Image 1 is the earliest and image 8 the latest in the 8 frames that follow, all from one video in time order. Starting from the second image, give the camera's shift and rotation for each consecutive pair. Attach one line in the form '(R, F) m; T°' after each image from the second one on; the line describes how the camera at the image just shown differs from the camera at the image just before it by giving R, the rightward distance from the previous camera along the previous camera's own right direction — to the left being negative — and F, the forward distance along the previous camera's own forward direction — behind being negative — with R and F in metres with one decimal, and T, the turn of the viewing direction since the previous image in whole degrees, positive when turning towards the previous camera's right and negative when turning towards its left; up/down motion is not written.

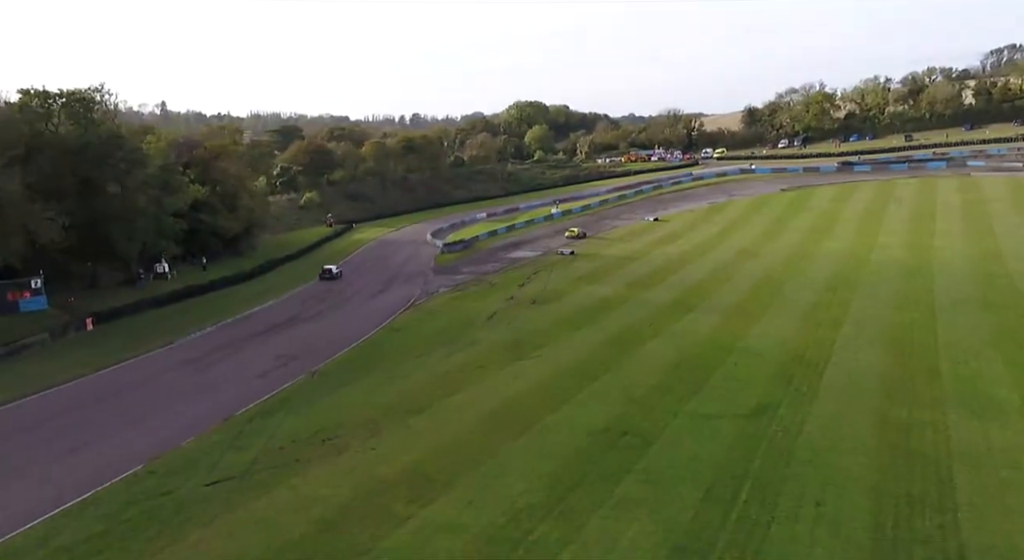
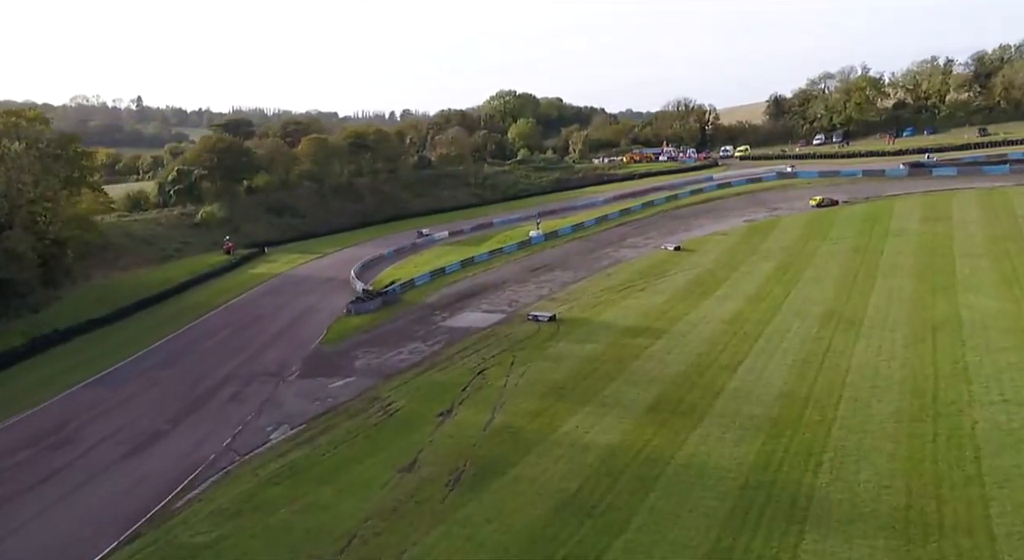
(+1.9, +15.5) m; 0°
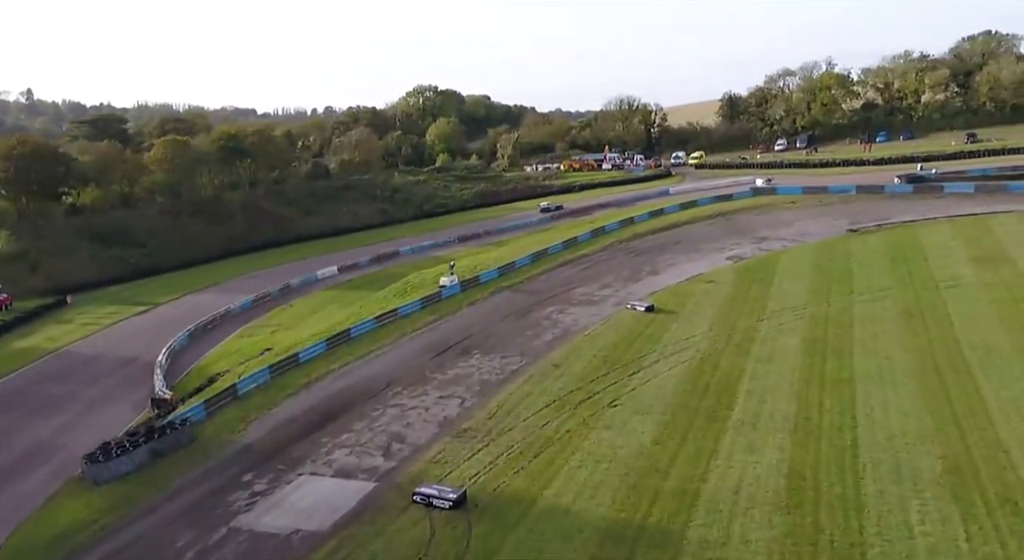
(+1.2, +11.7) m; +6°
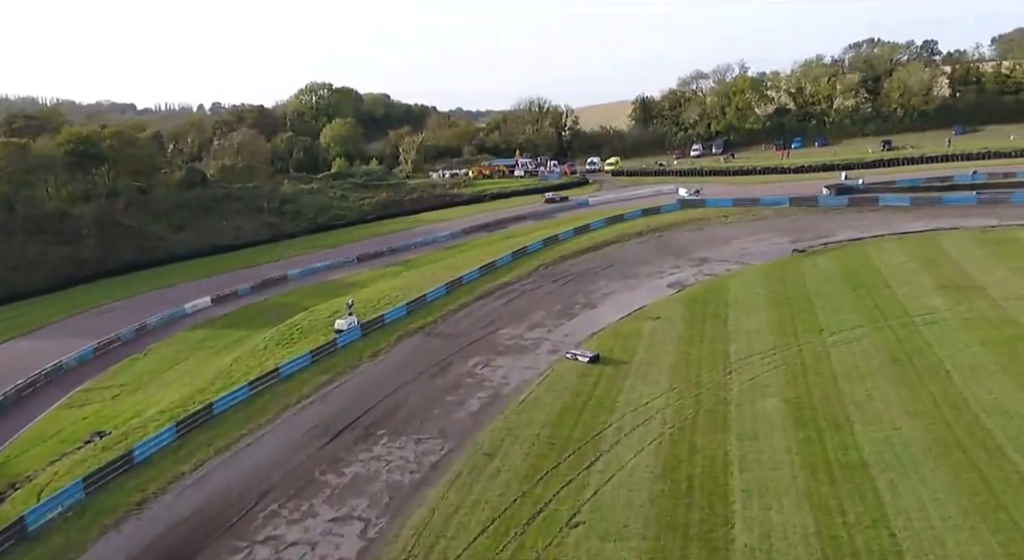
(-0.2, +4.9) m; +8°
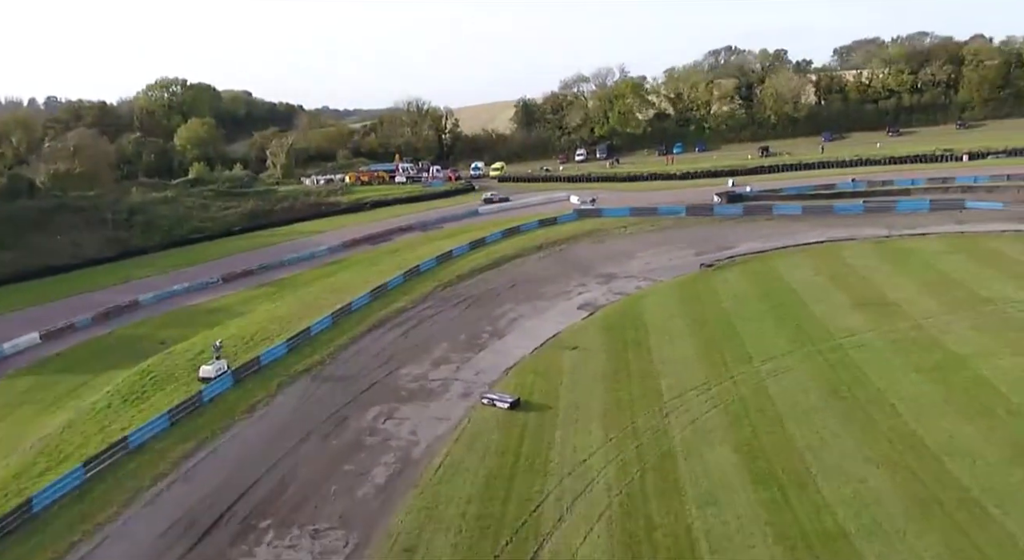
(-0.7, +3.0) m; +10°
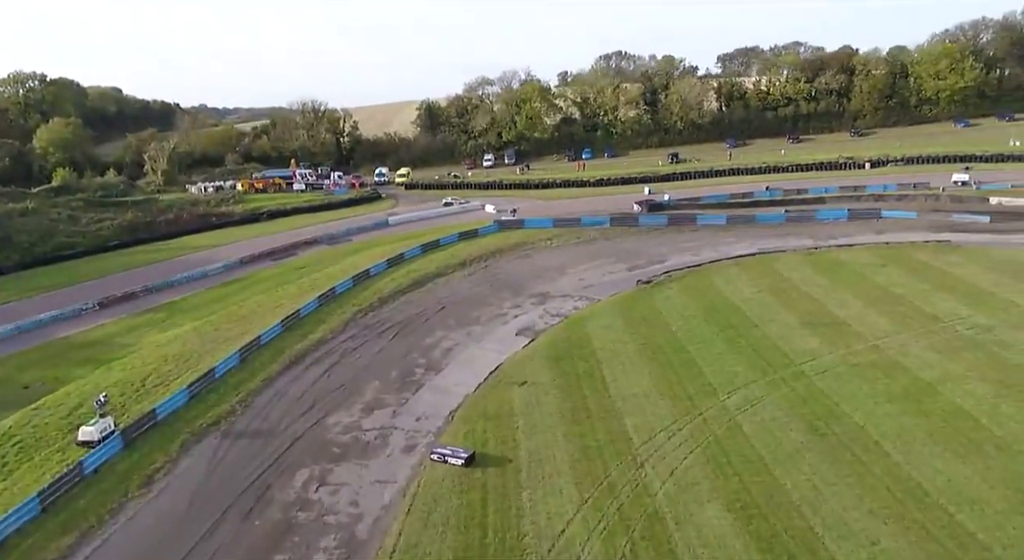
(-1.3, +2.3) m; +9°
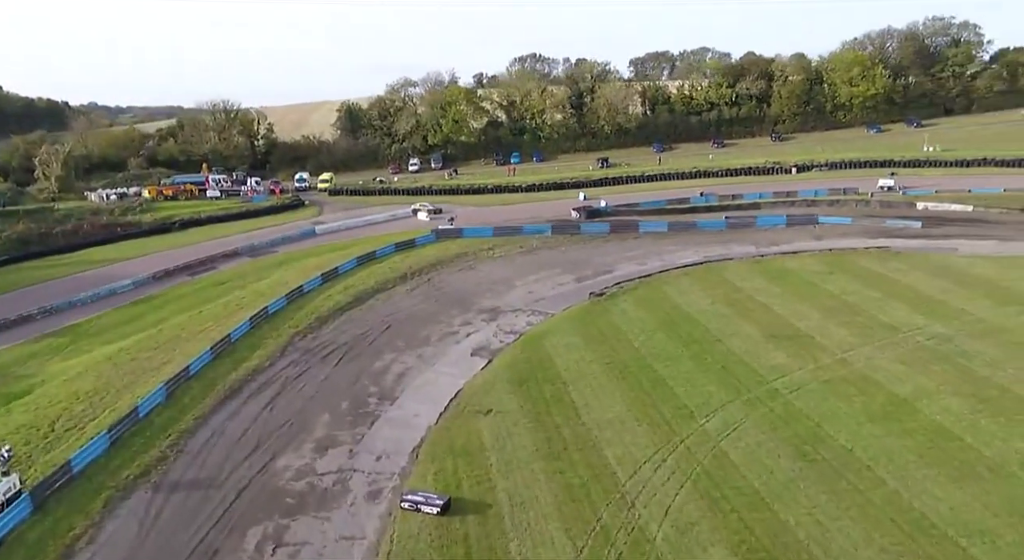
(-1.3, +1.4) m; +7°
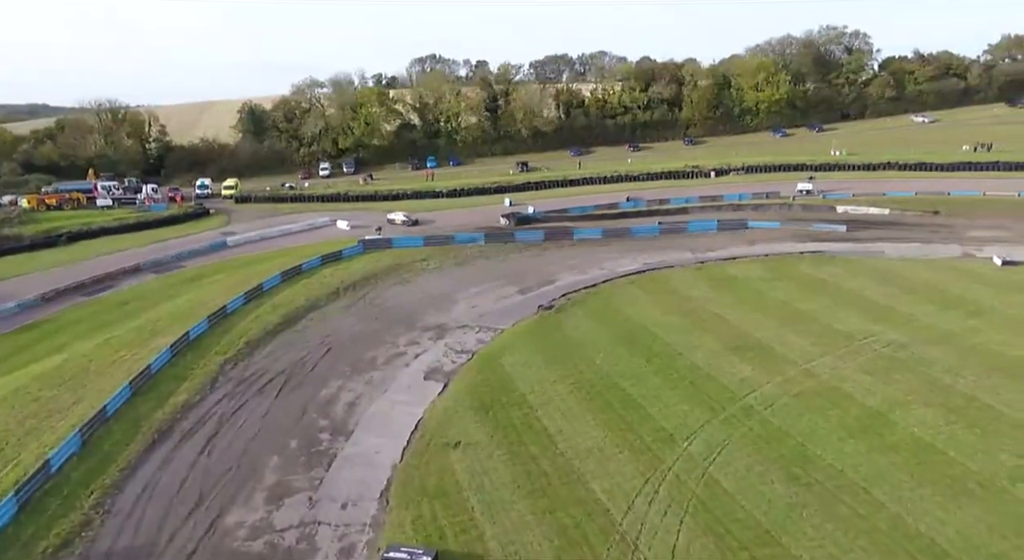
(-1.7, +1.3) m; +8°
